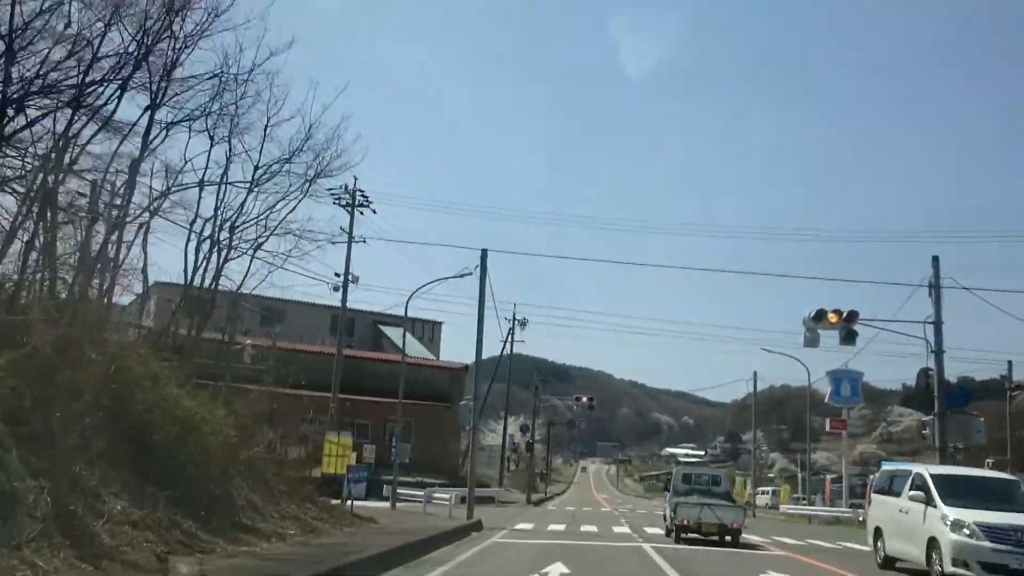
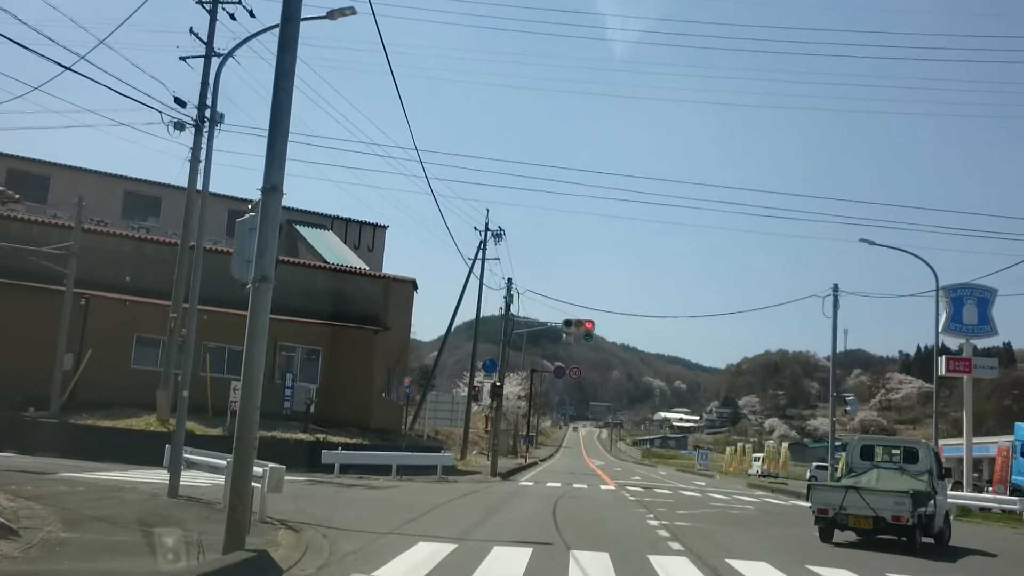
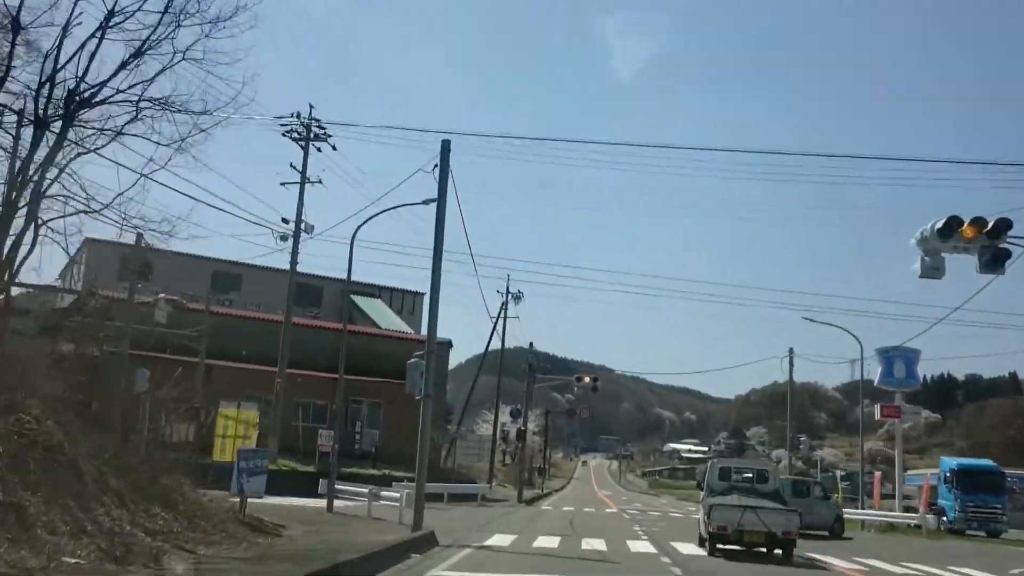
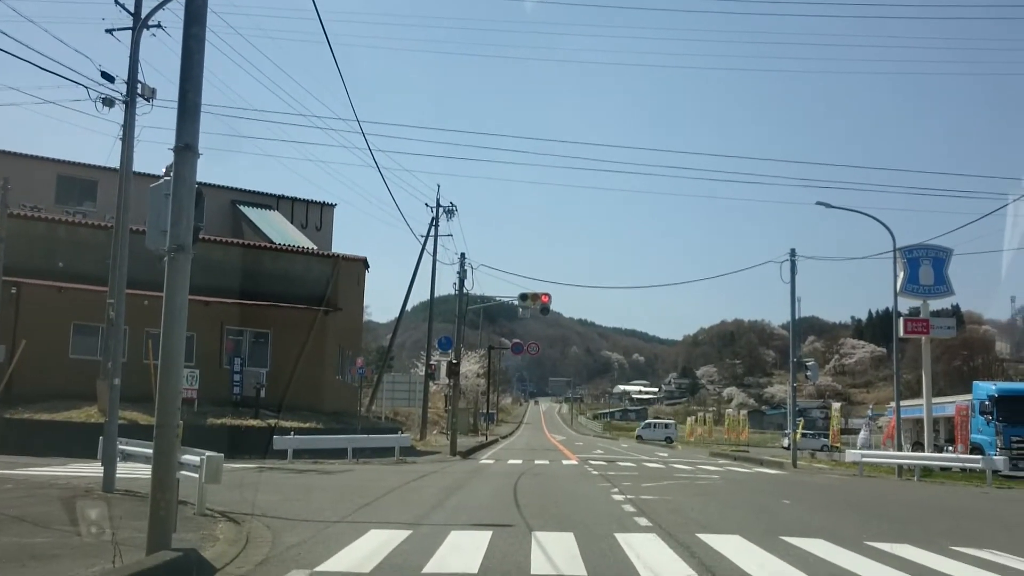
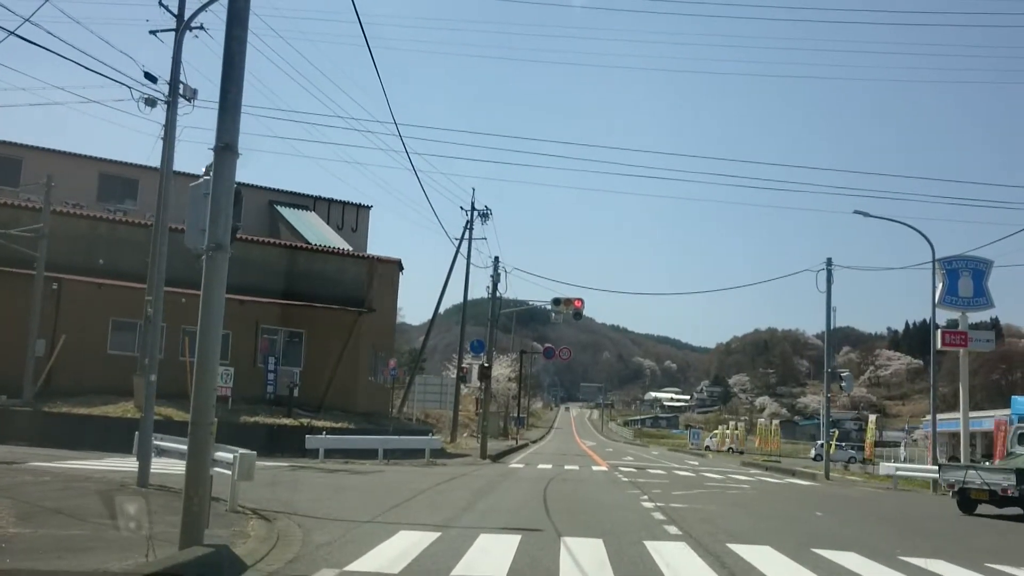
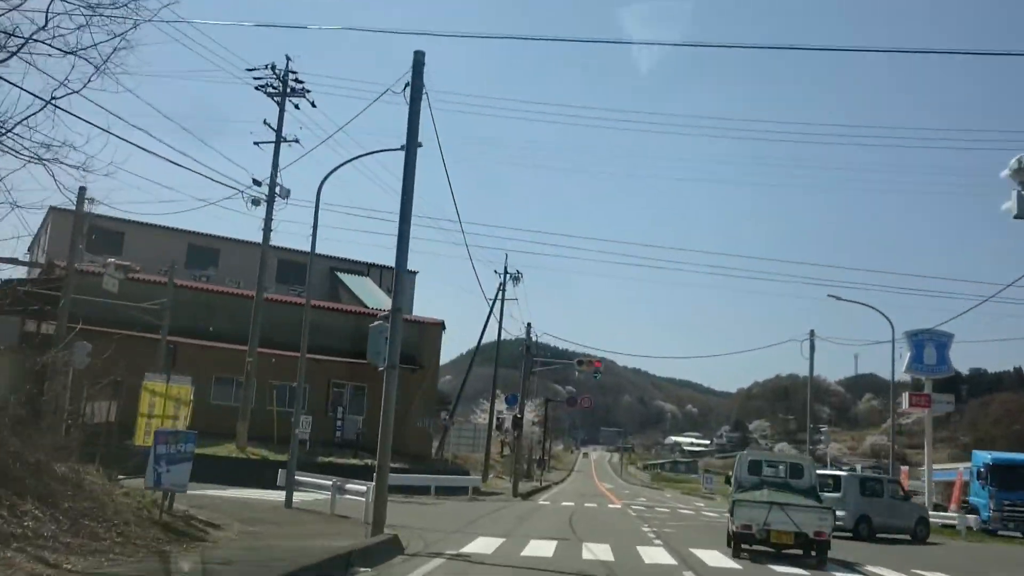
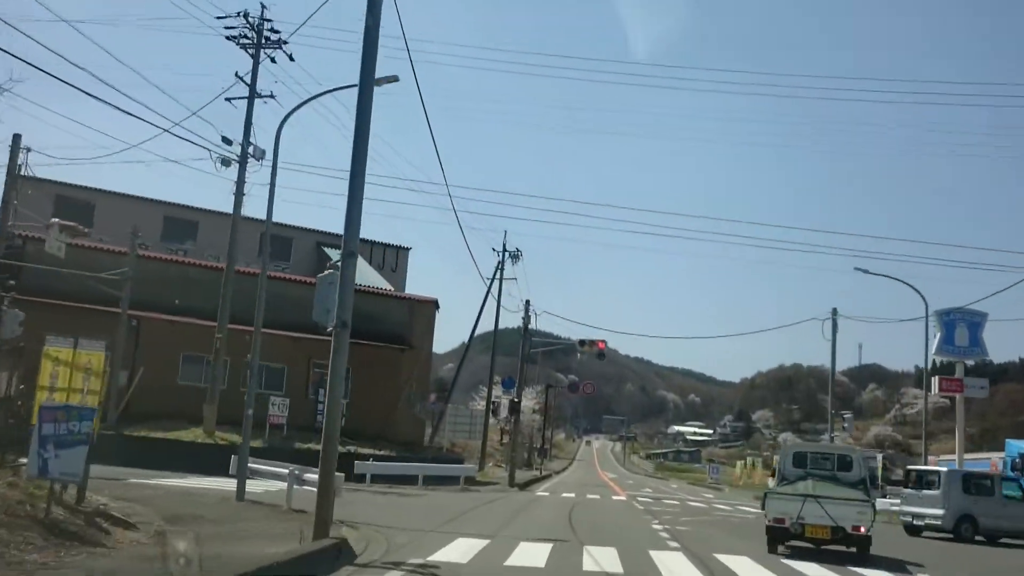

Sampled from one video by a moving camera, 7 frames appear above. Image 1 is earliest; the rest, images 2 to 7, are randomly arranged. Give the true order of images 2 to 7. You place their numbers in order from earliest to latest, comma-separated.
3, 6, 7, 2, 5, 4
